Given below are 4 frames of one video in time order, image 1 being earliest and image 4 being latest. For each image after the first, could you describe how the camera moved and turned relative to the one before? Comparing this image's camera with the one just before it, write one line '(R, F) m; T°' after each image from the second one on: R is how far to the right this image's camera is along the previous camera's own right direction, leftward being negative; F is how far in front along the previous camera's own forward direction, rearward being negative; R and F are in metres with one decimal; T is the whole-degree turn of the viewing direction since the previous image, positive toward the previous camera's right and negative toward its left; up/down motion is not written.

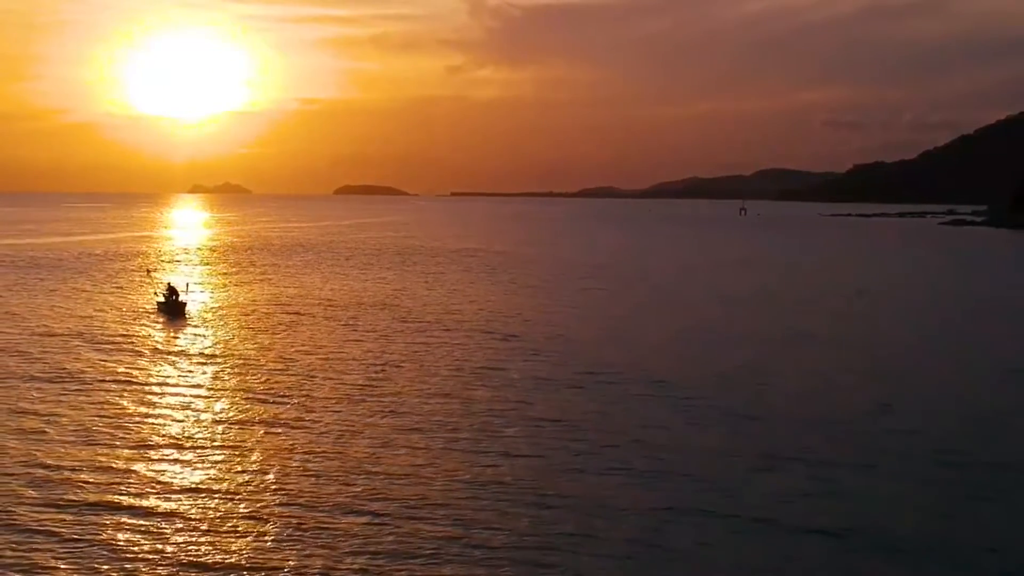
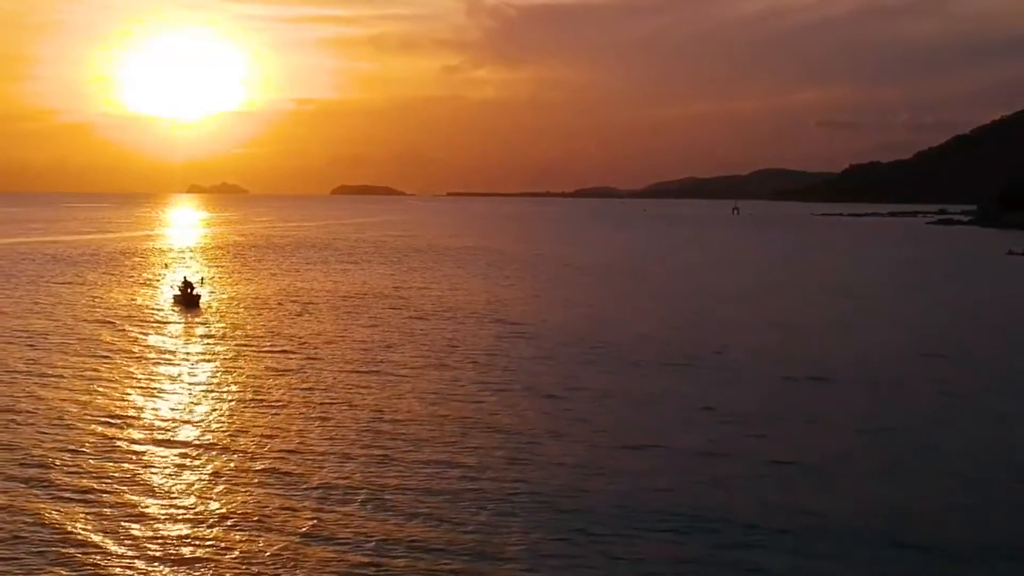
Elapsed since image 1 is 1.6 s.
(0.0, -0.5) m; 0°
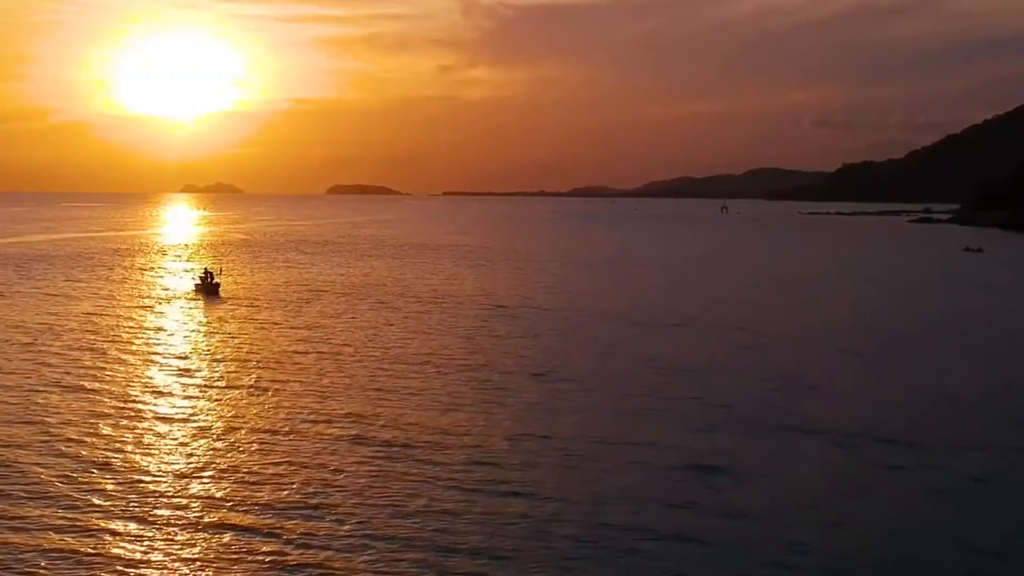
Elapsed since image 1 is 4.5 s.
(+0.1, -1.0) m; 0°
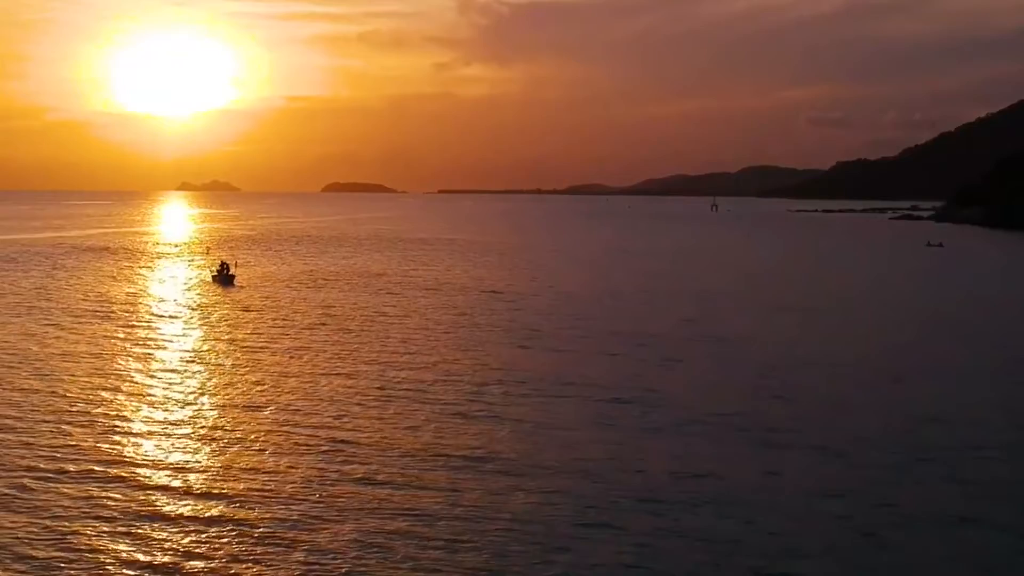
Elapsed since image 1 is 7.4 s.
(+0.1, -1.0) m; 0°
